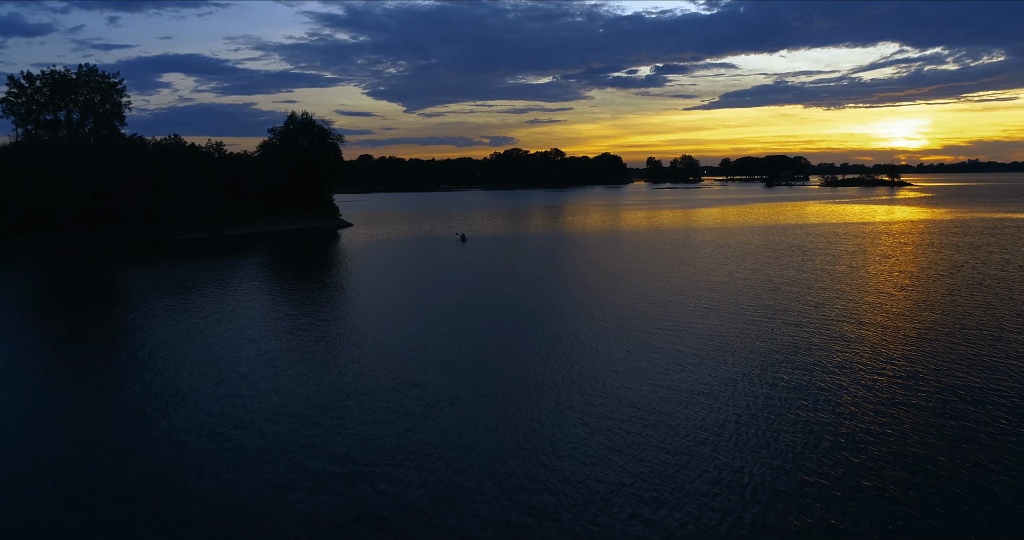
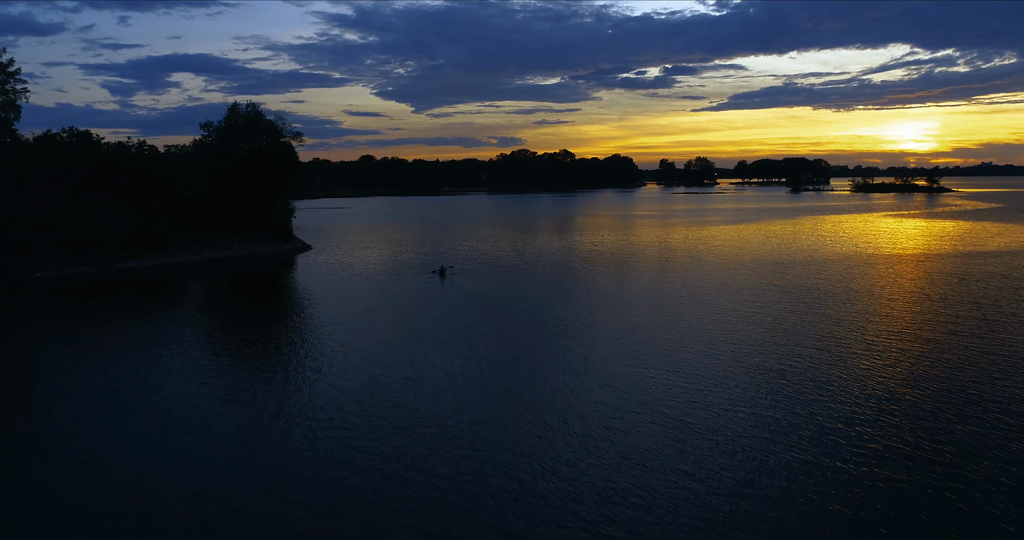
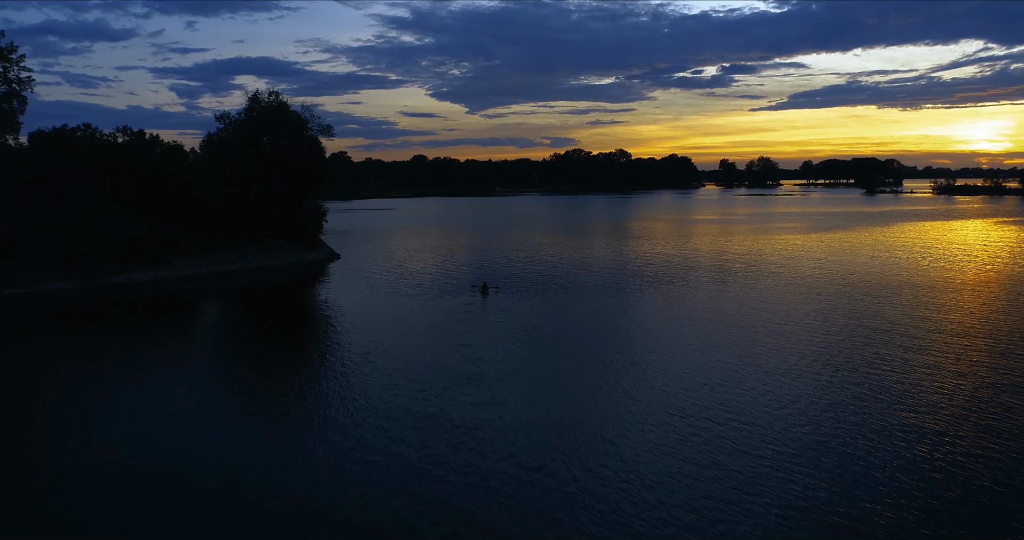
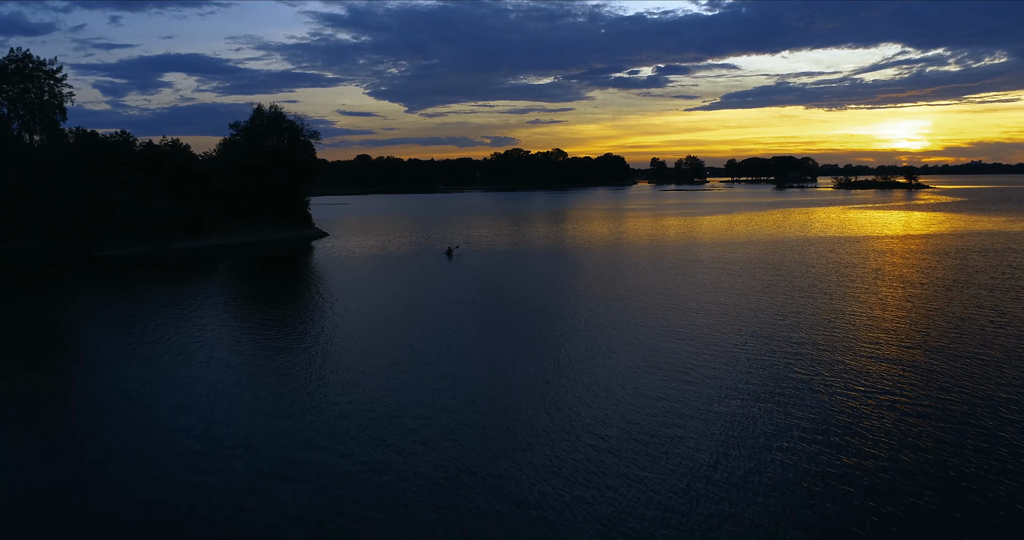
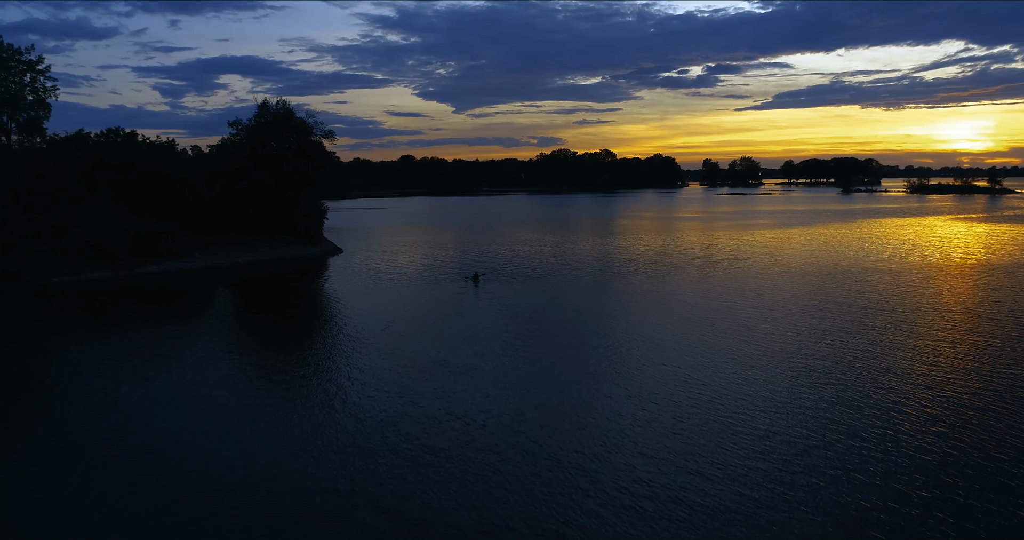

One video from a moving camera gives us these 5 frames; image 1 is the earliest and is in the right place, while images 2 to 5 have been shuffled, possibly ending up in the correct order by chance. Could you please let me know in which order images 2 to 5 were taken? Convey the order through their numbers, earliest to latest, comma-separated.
4, 2, 5, 3
